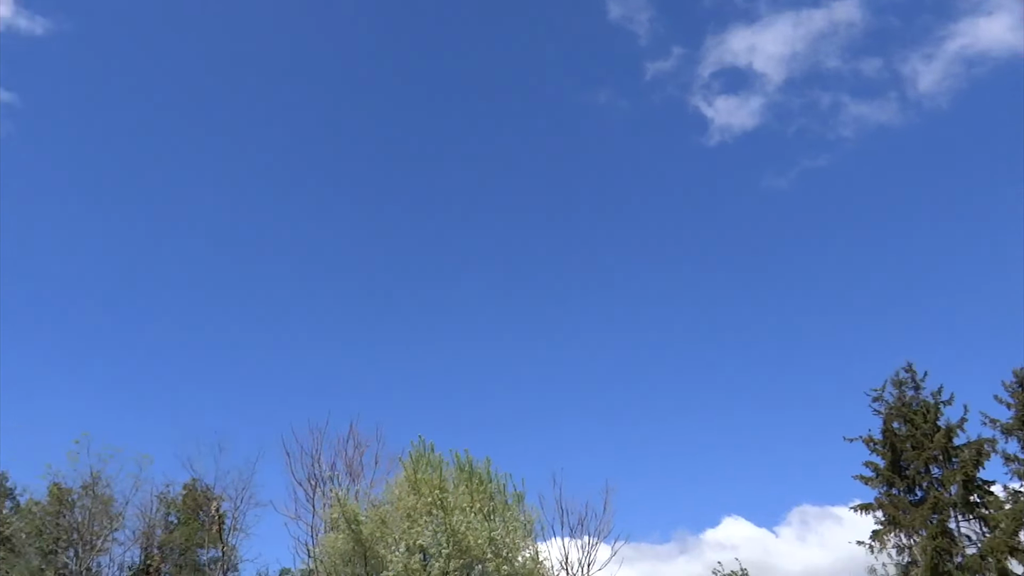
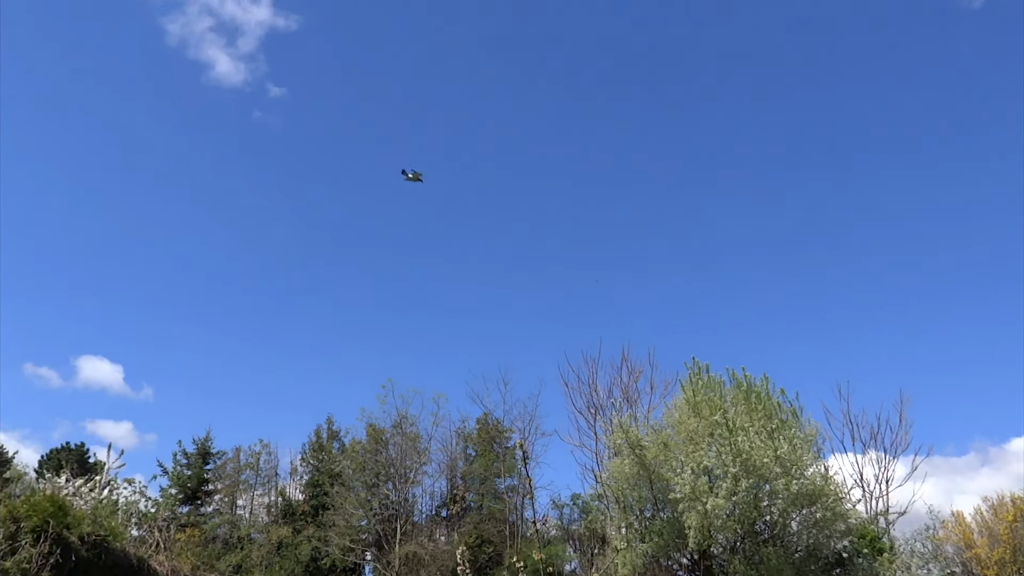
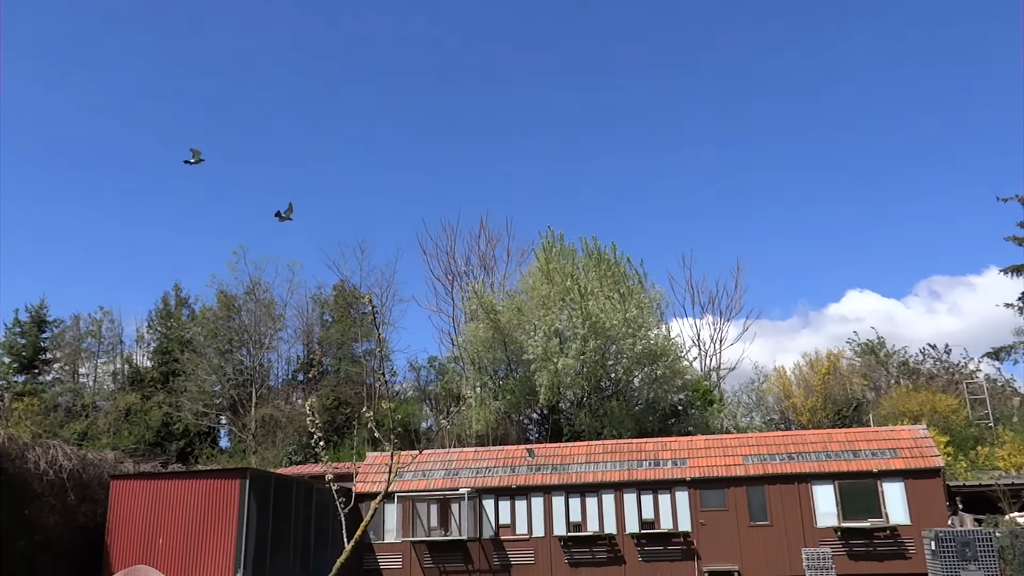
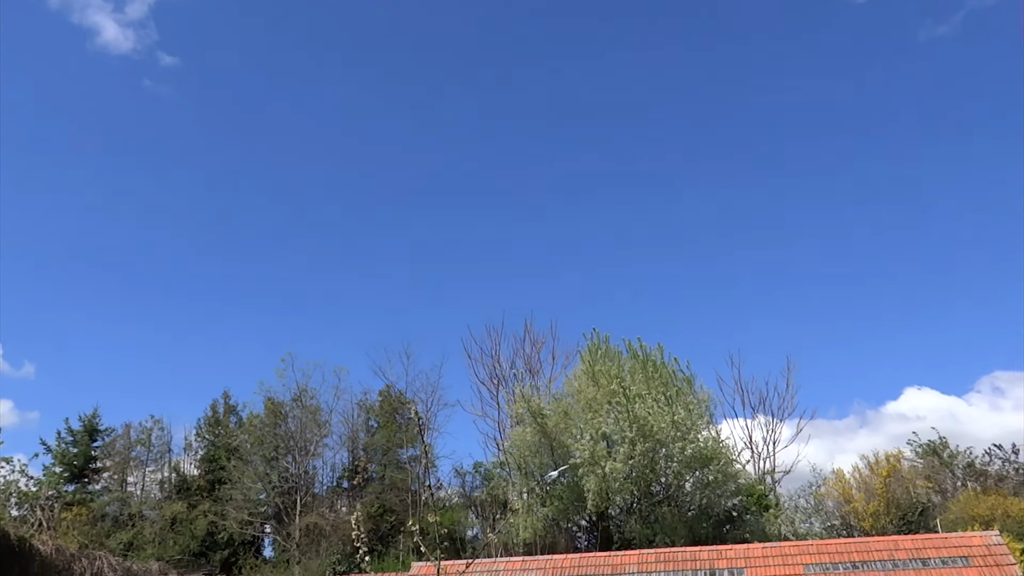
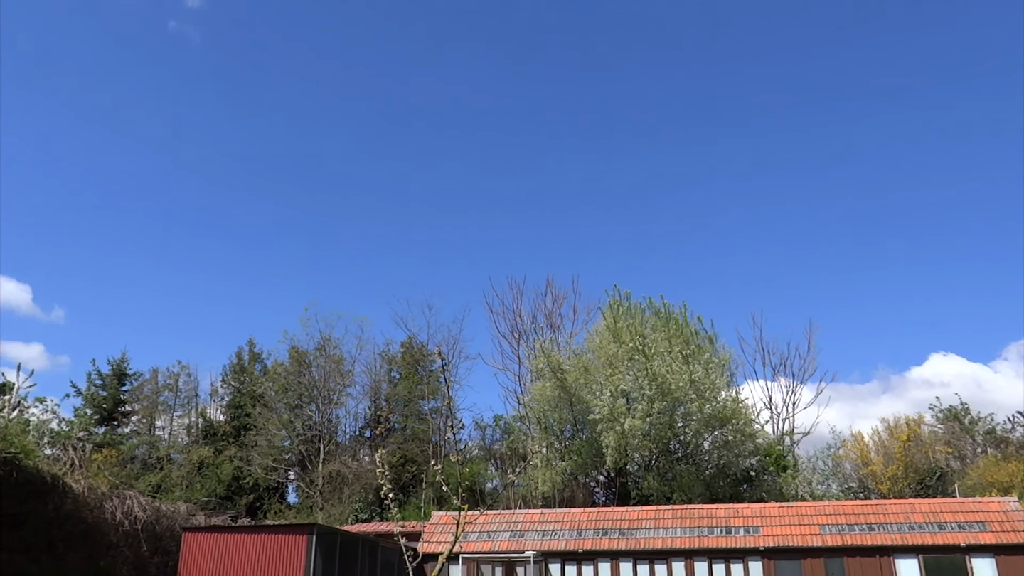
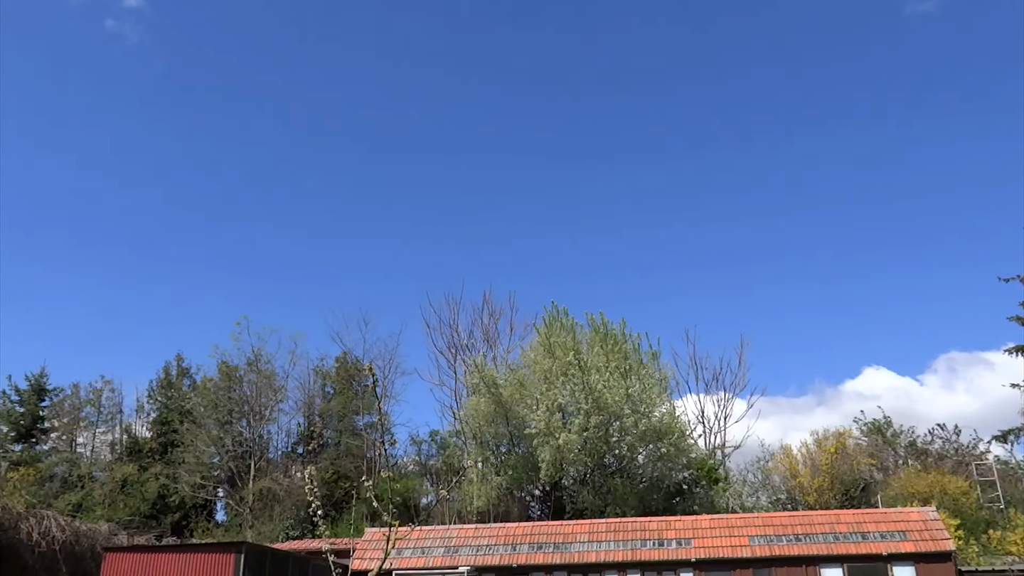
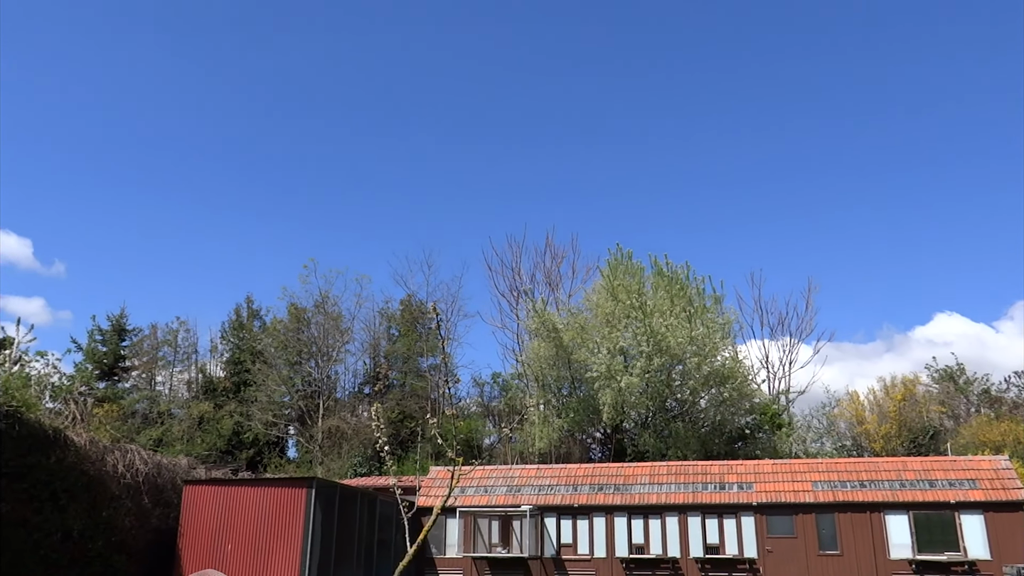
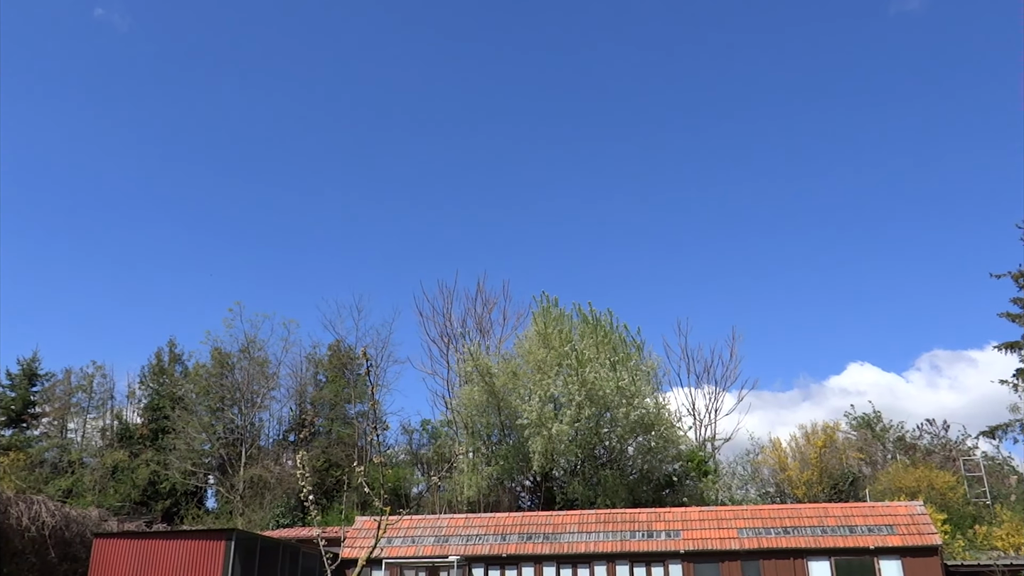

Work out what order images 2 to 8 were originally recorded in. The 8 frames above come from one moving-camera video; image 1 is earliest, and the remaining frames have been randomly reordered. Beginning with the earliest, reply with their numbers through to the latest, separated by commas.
6, 7, 8, 5, 2, 4, 3
